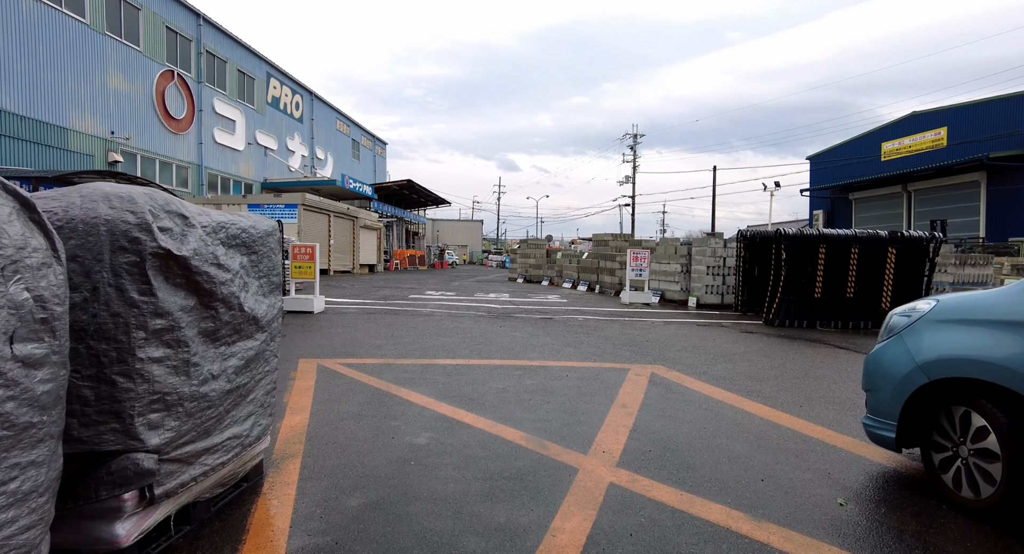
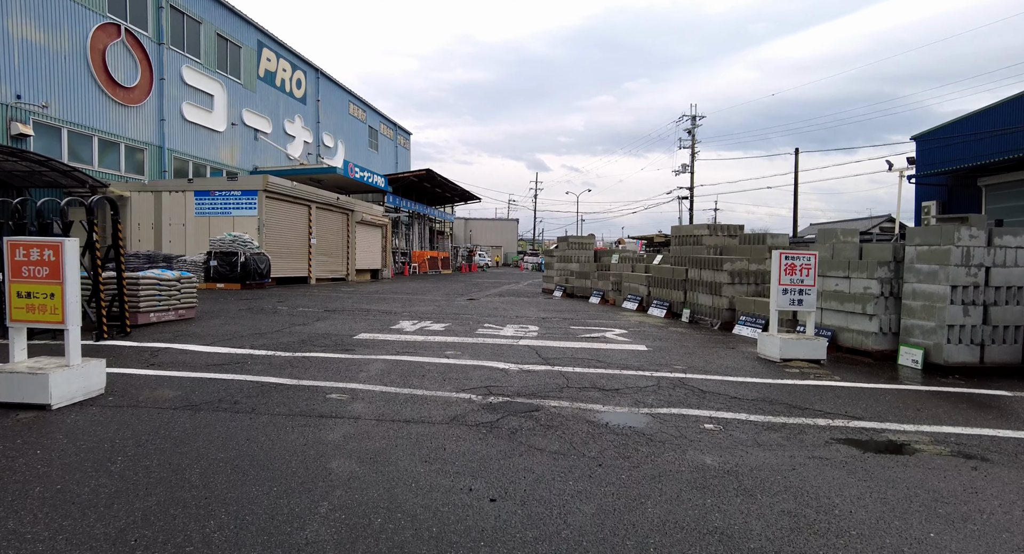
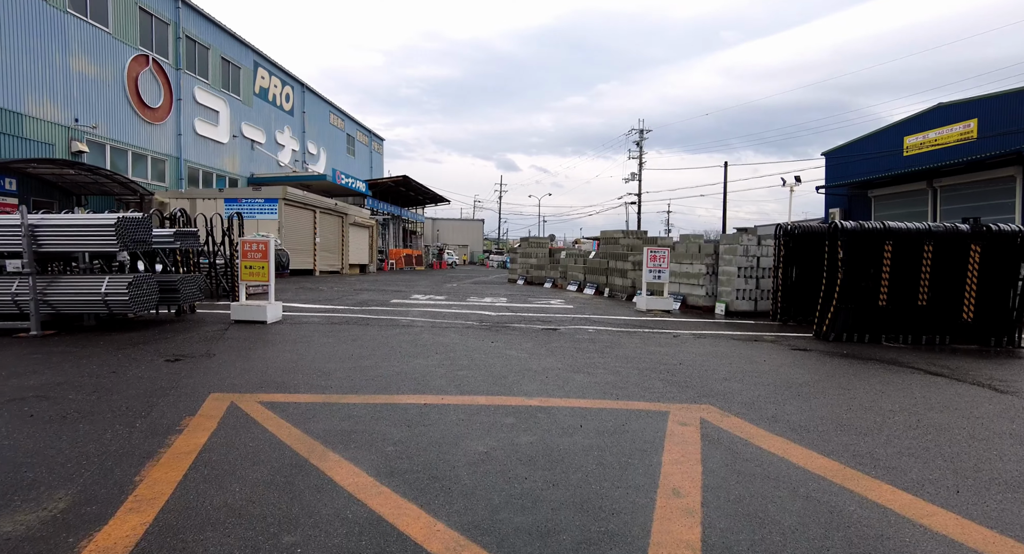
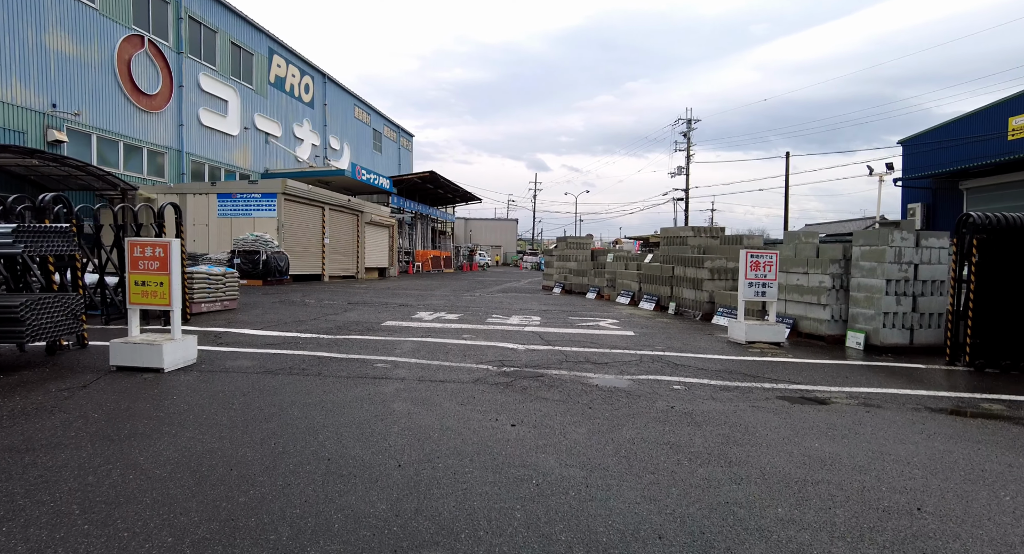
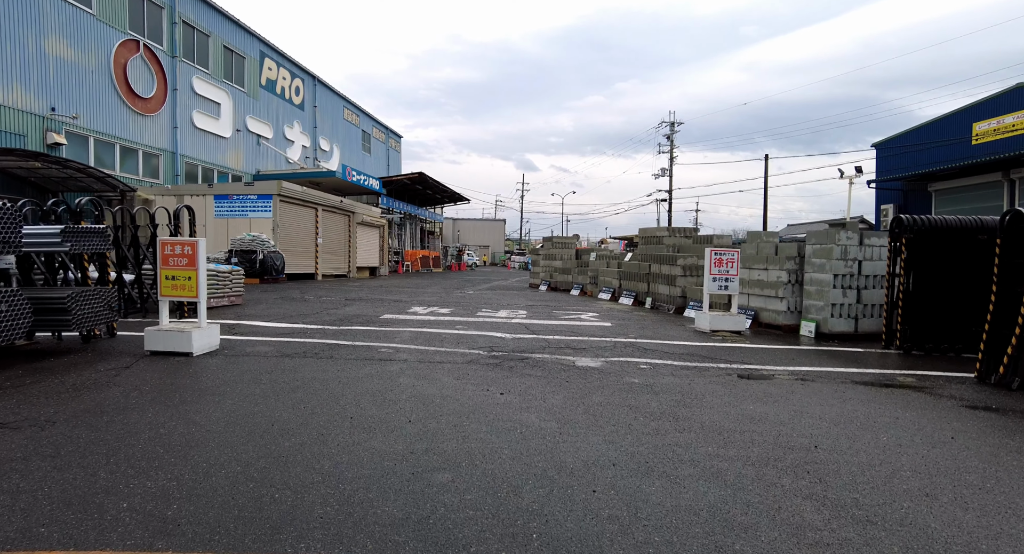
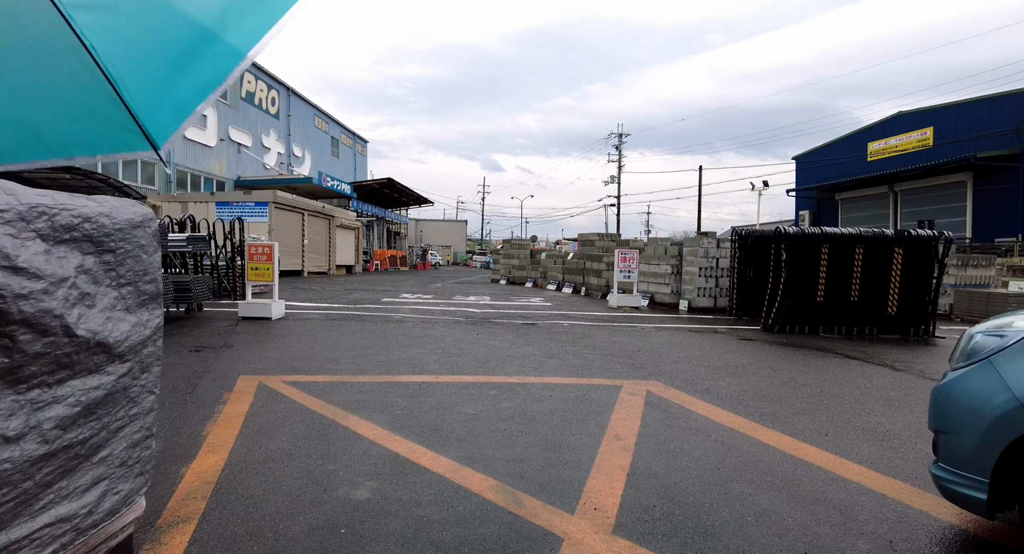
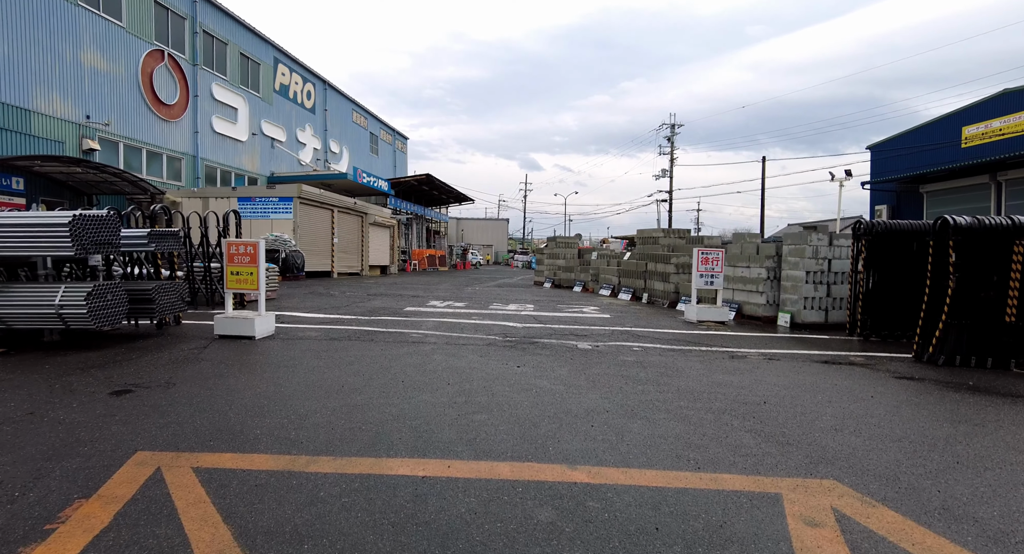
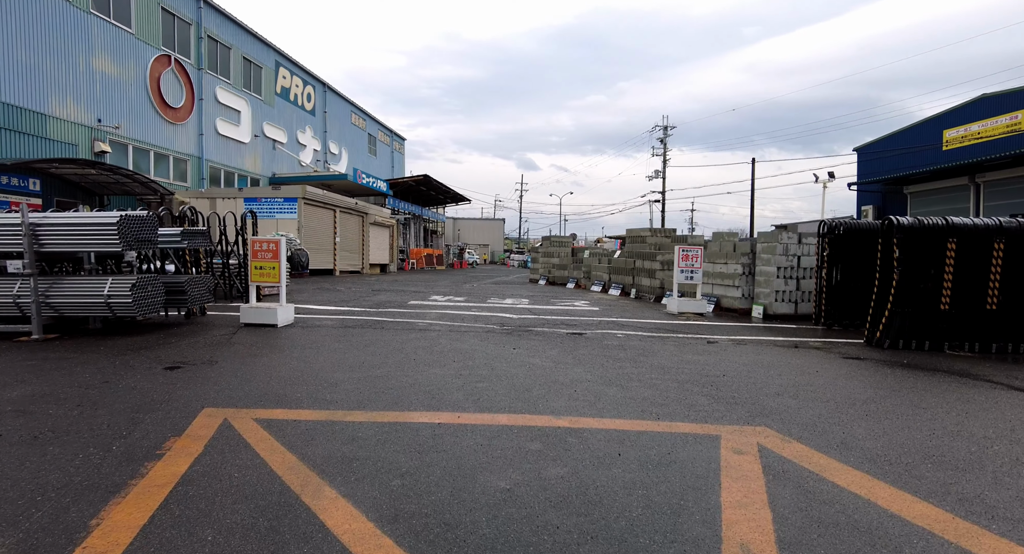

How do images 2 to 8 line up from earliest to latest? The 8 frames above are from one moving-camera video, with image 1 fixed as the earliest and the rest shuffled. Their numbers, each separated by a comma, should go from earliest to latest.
6, 3, 8, 7, 5, 4, 2
